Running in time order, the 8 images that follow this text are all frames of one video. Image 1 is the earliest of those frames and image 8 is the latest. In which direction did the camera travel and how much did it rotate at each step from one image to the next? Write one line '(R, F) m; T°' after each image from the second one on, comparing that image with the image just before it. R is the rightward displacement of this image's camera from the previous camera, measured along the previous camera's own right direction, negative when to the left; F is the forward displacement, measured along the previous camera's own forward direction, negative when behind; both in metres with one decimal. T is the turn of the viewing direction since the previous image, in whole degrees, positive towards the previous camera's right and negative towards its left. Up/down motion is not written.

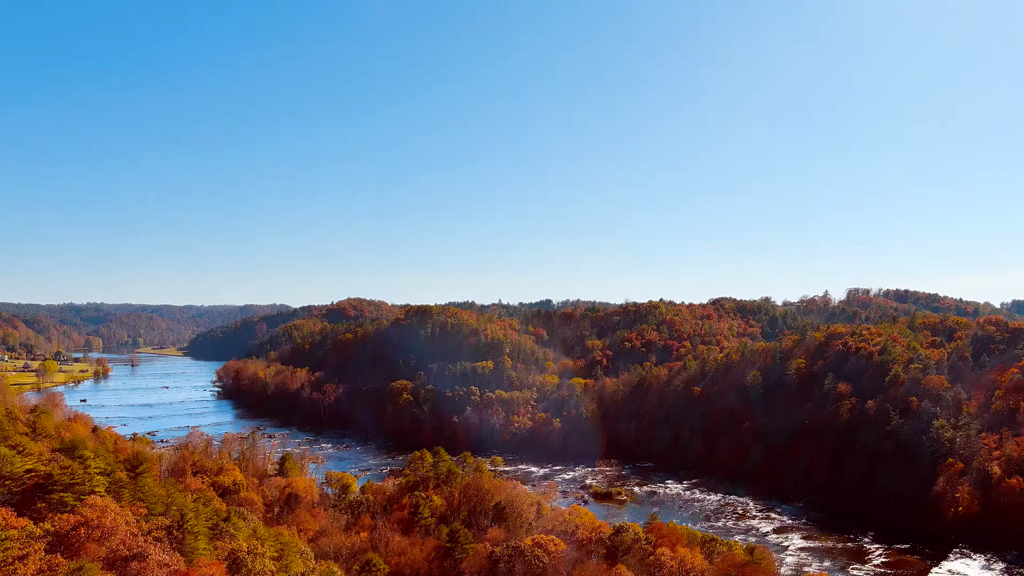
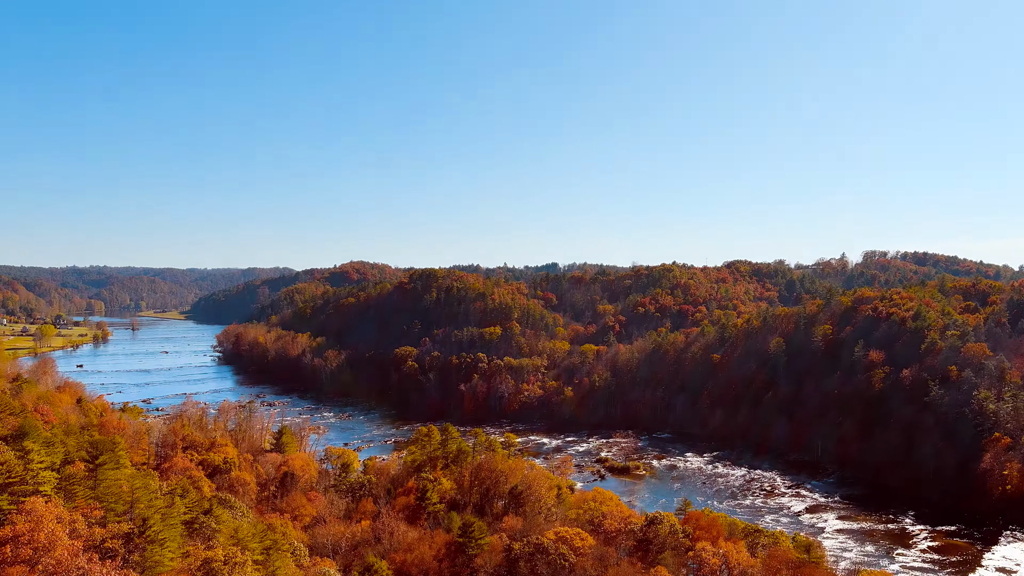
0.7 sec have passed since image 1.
(-0.7, +4.8) m; 0°
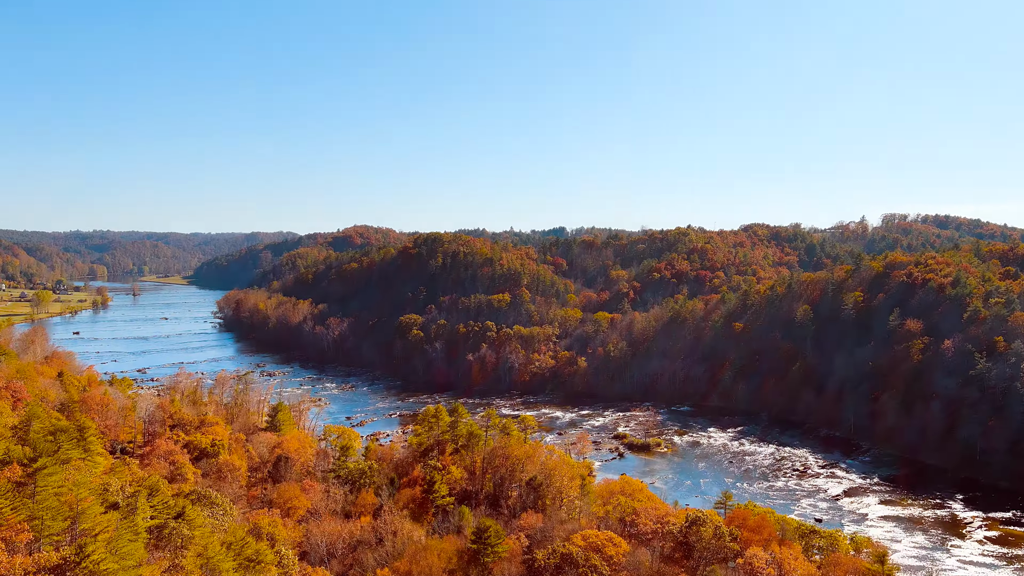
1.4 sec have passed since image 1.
(-0.6, +4.9) m; 0°
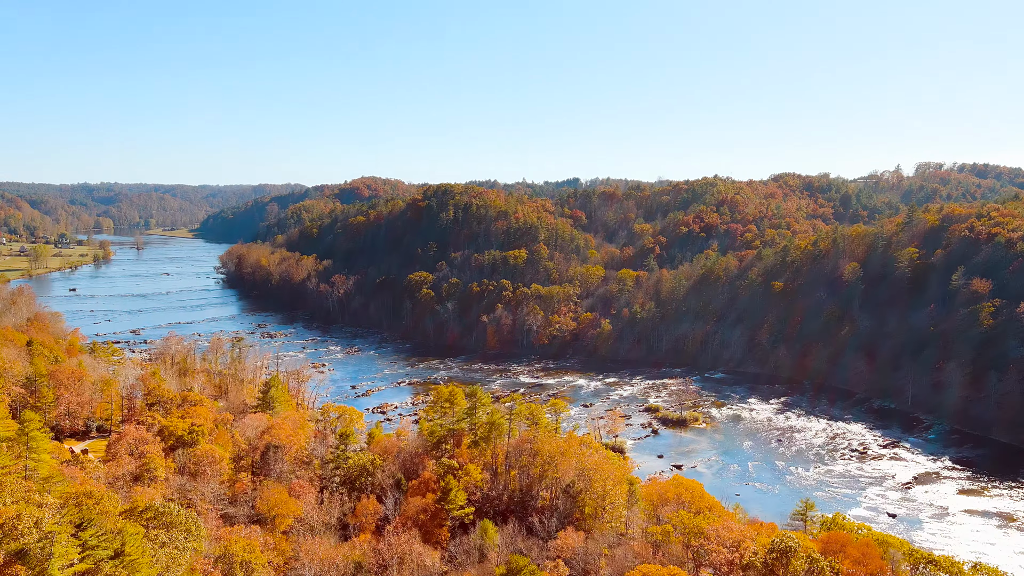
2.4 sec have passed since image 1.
(-0.8, +6.9) m; -1°
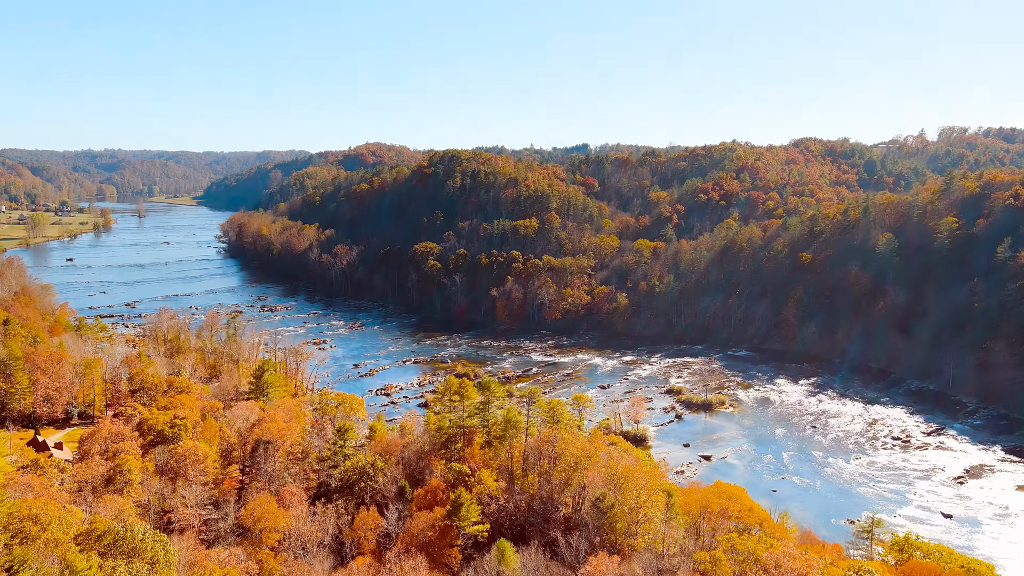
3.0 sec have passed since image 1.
(-0.5, +4.2) m; 0°
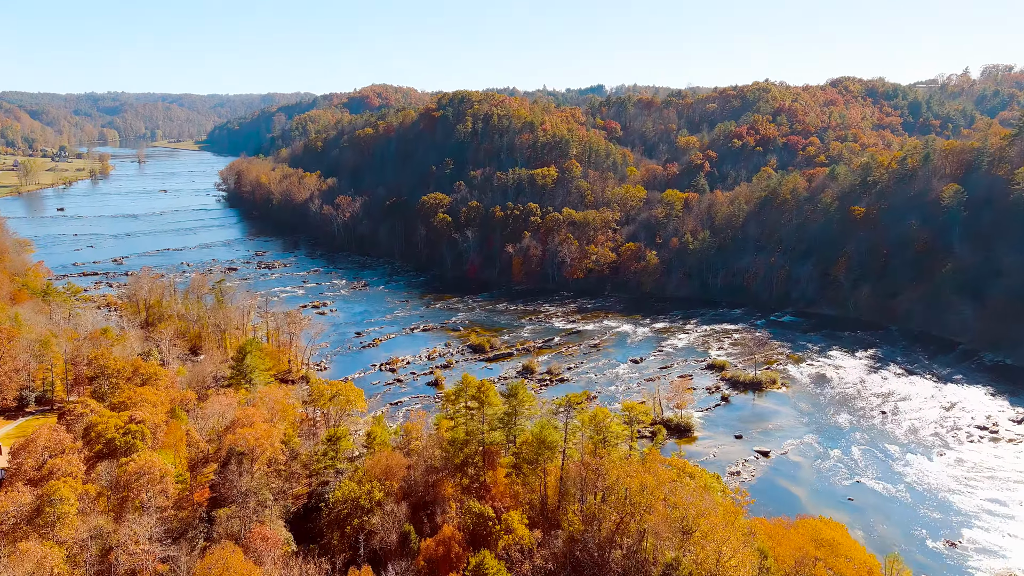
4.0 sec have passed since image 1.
(-0.7, +7.0) m; -1°
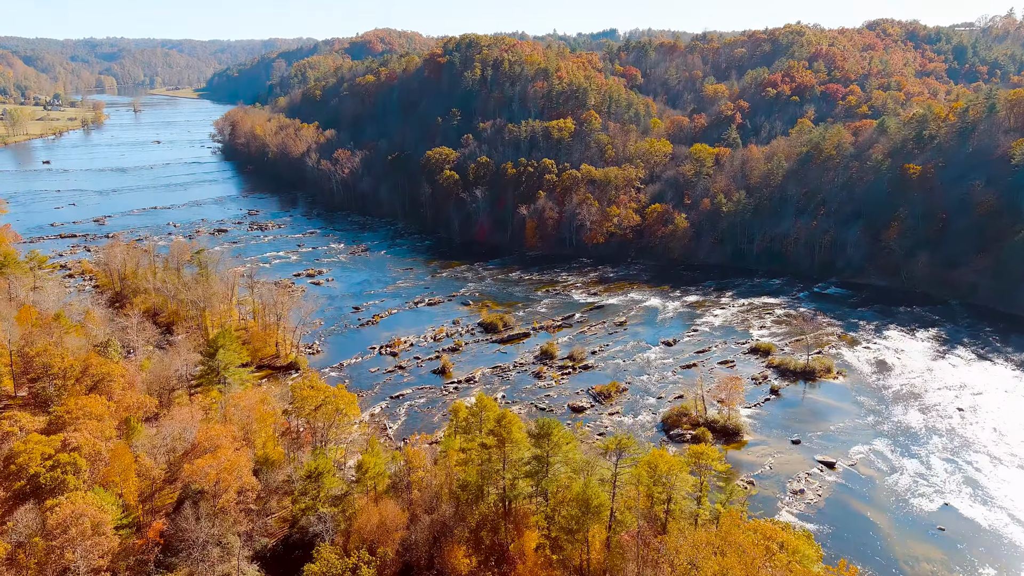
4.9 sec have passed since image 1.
(-0.6, +6.2) m; 0°
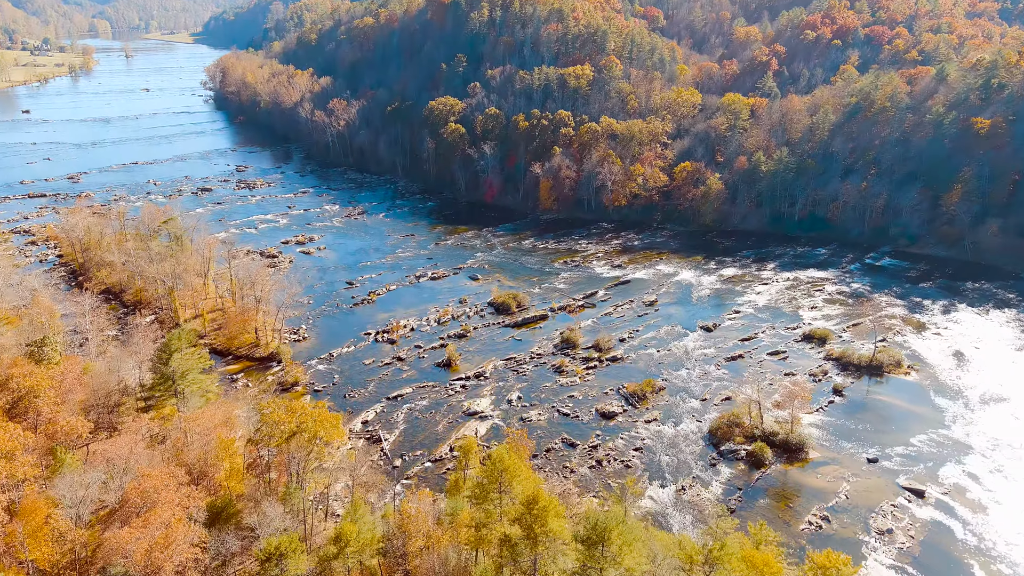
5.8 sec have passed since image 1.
(-0.5, +6.2) m; 0°
